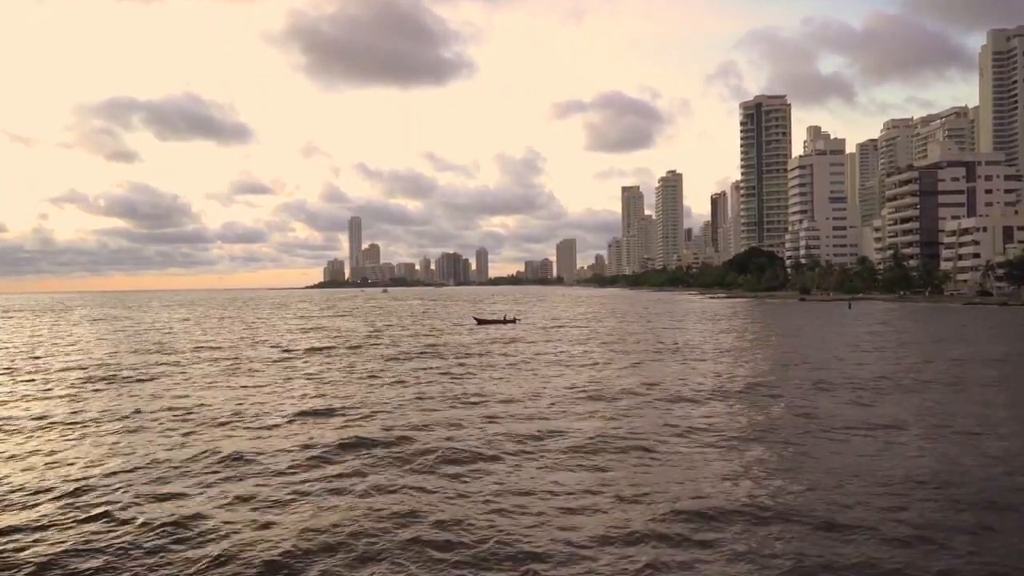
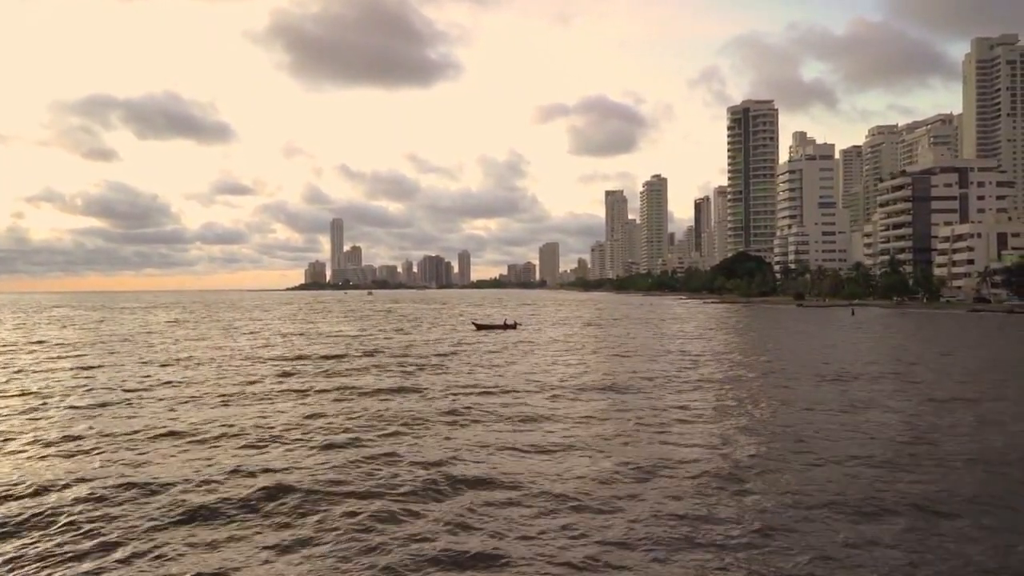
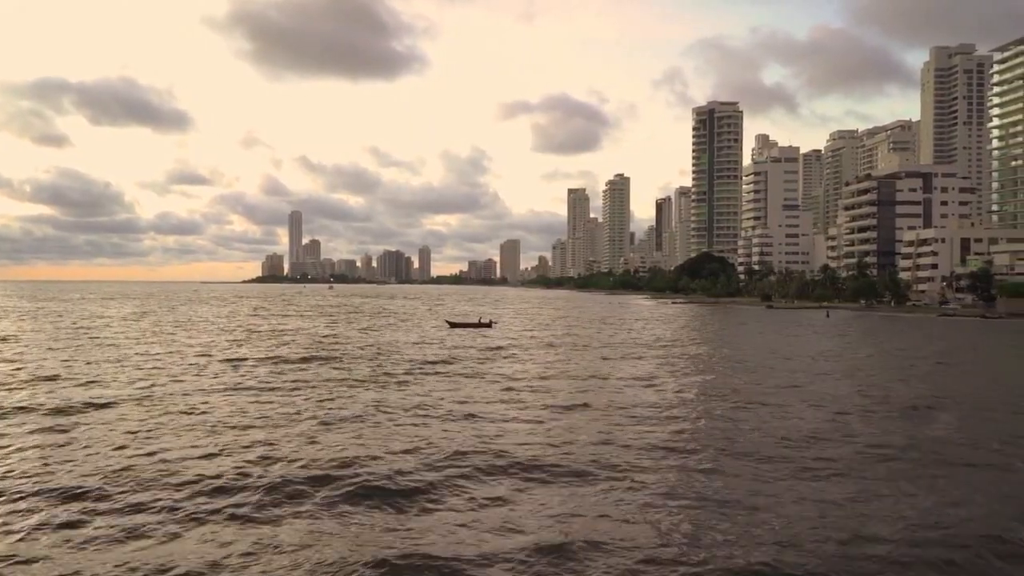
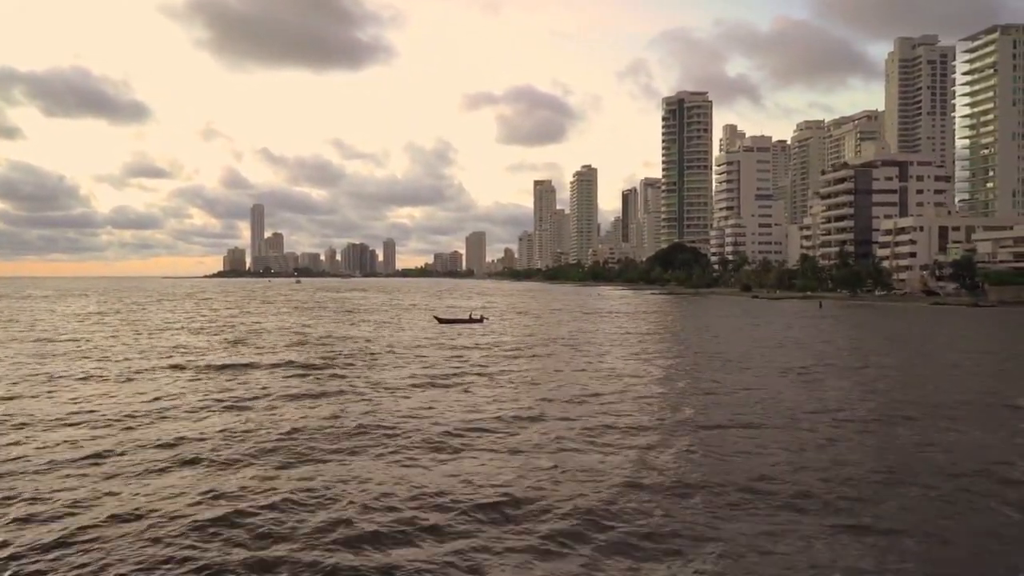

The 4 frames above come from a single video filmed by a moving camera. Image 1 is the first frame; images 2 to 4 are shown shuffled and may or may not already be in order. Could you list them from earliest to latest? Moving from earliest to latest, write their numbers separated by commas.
2, 3, 4
